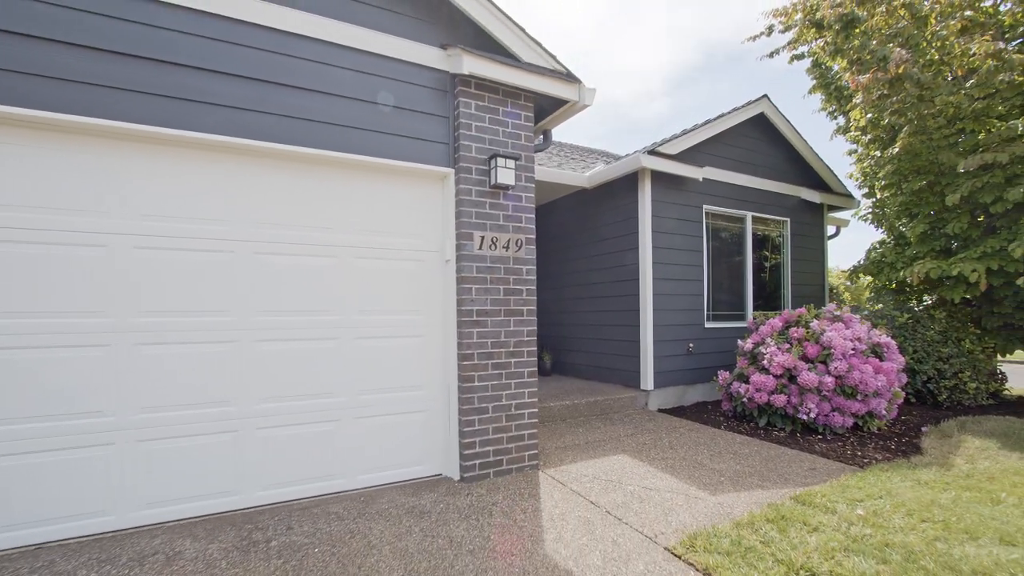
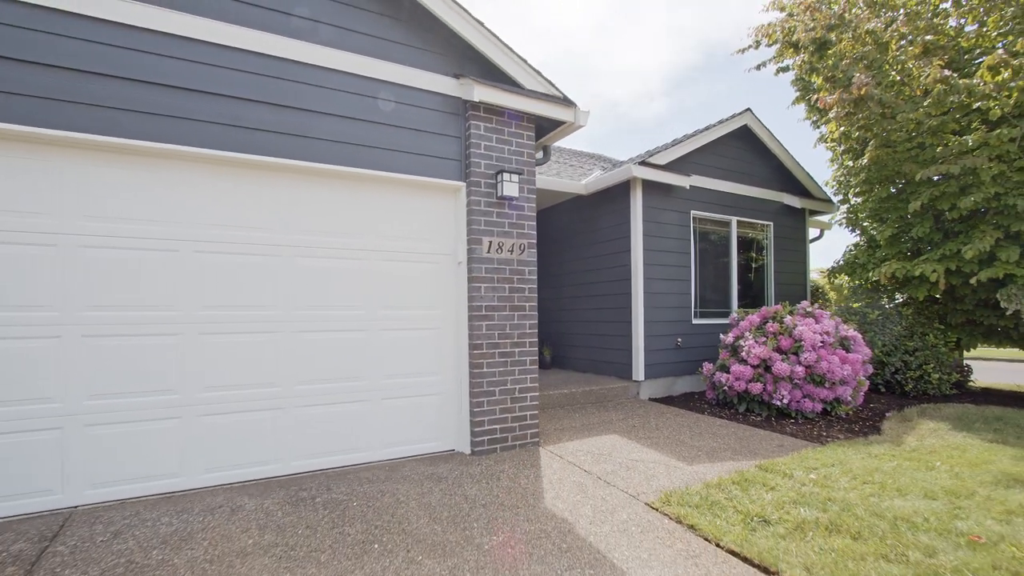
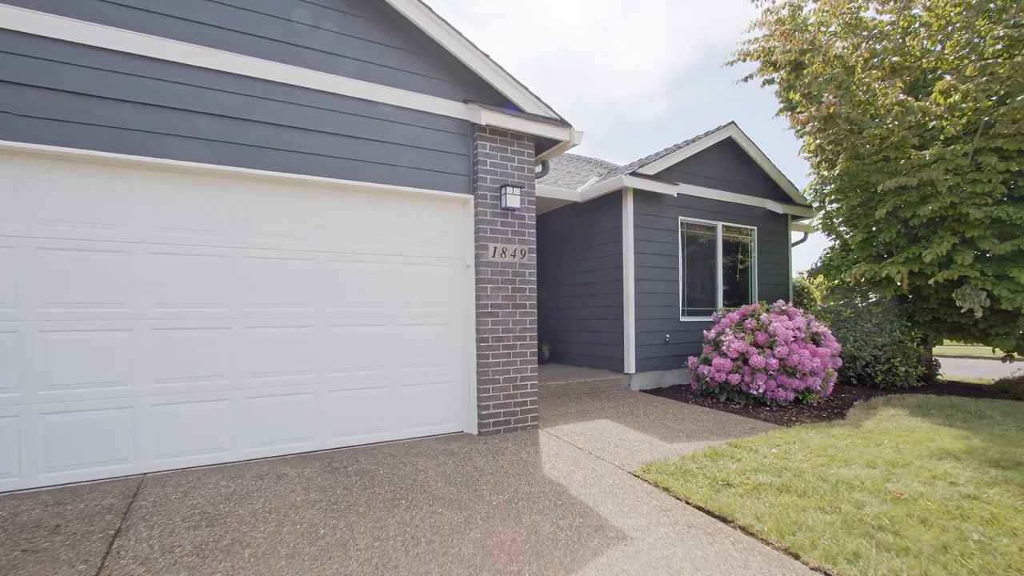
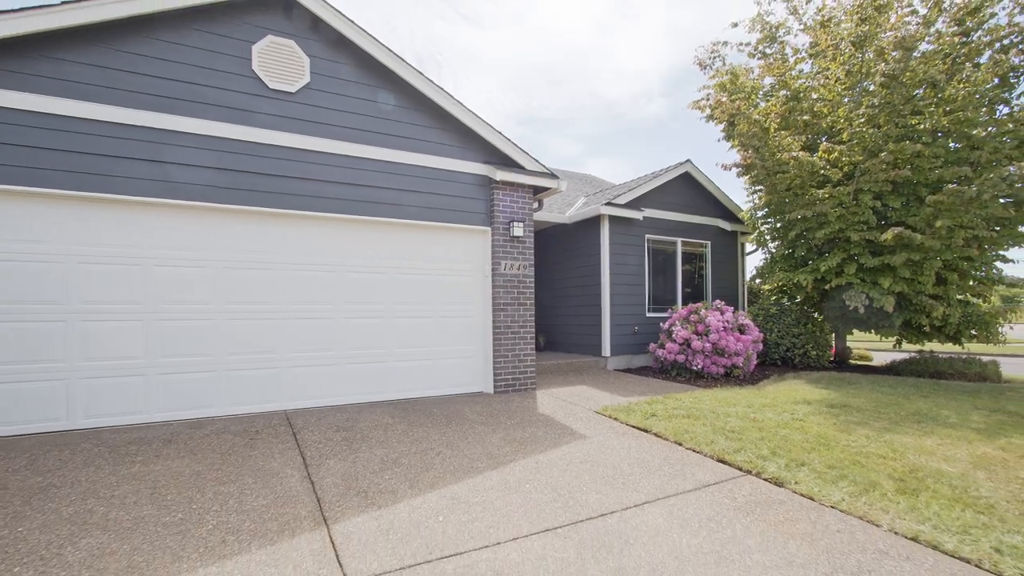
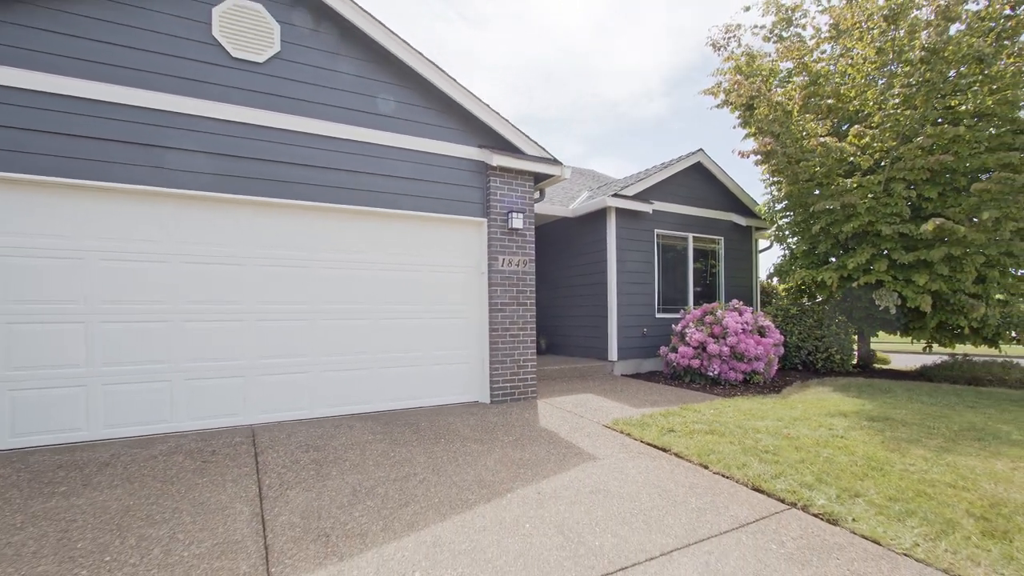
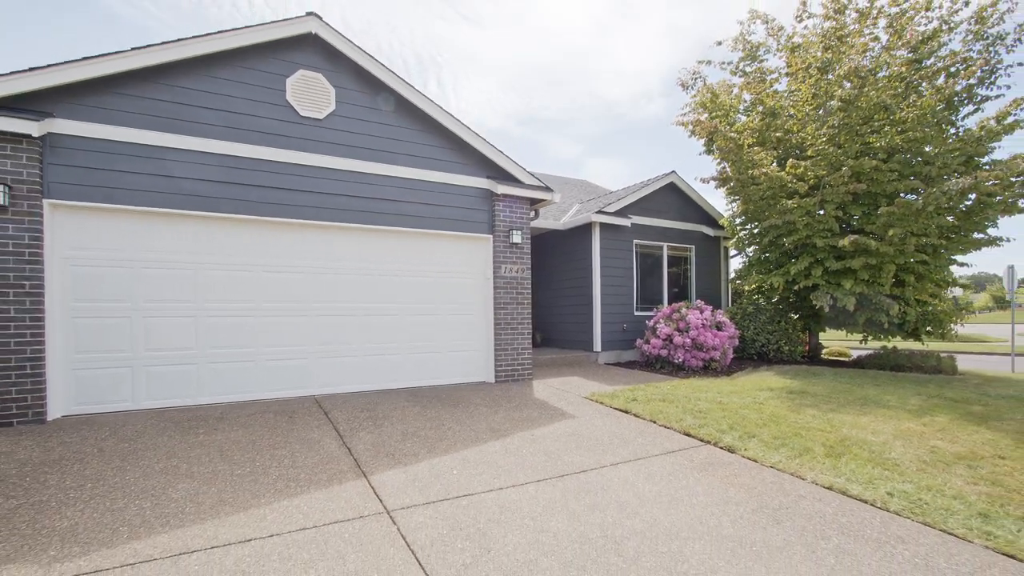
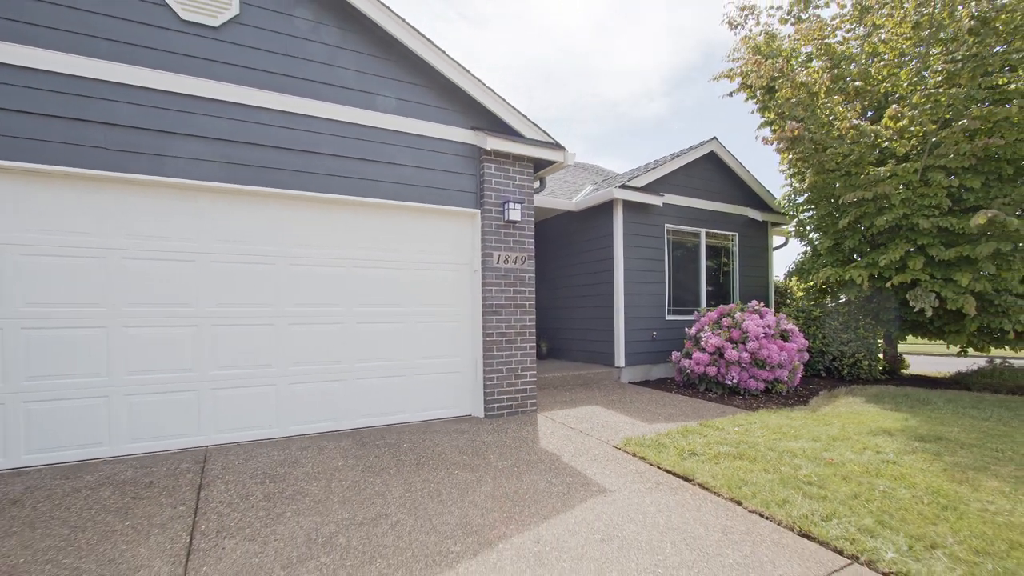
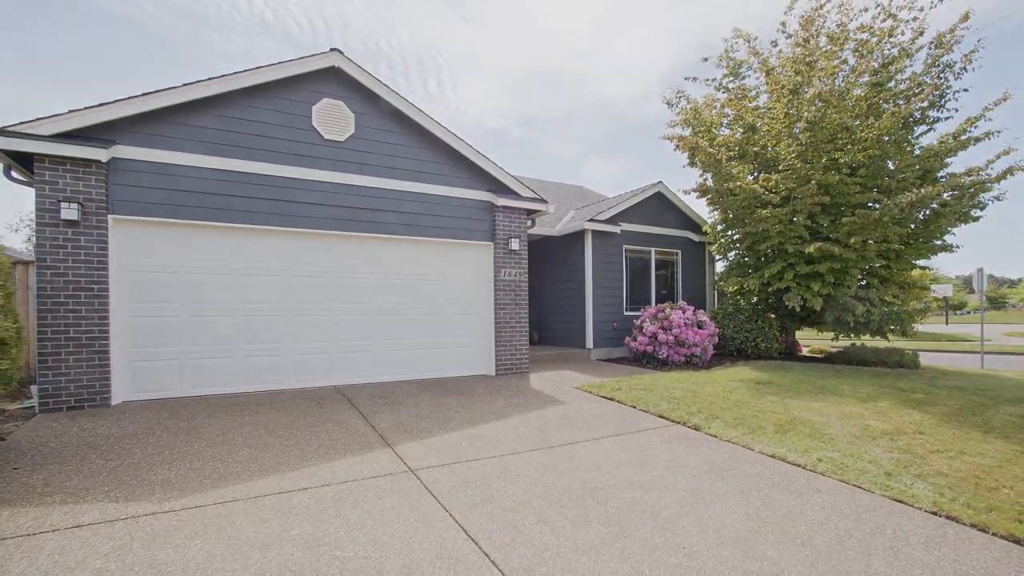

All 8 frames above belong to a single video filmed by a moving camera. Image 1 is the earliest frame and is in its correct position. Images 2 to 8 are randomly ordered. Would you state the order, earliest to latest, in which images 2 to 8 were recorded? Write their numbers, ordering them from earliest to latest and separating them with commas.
2, 3, 7, 5, 4, 6, 8
